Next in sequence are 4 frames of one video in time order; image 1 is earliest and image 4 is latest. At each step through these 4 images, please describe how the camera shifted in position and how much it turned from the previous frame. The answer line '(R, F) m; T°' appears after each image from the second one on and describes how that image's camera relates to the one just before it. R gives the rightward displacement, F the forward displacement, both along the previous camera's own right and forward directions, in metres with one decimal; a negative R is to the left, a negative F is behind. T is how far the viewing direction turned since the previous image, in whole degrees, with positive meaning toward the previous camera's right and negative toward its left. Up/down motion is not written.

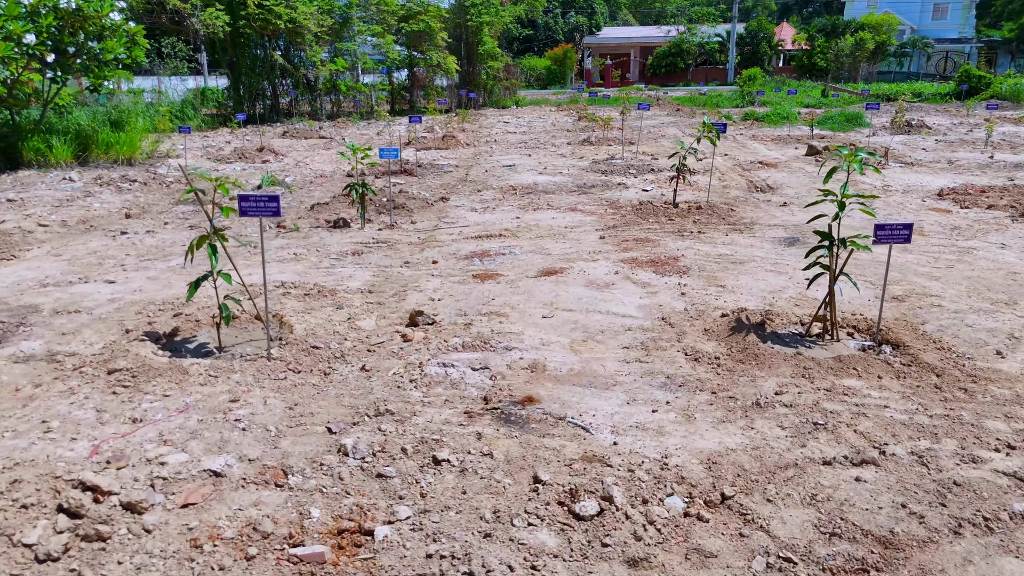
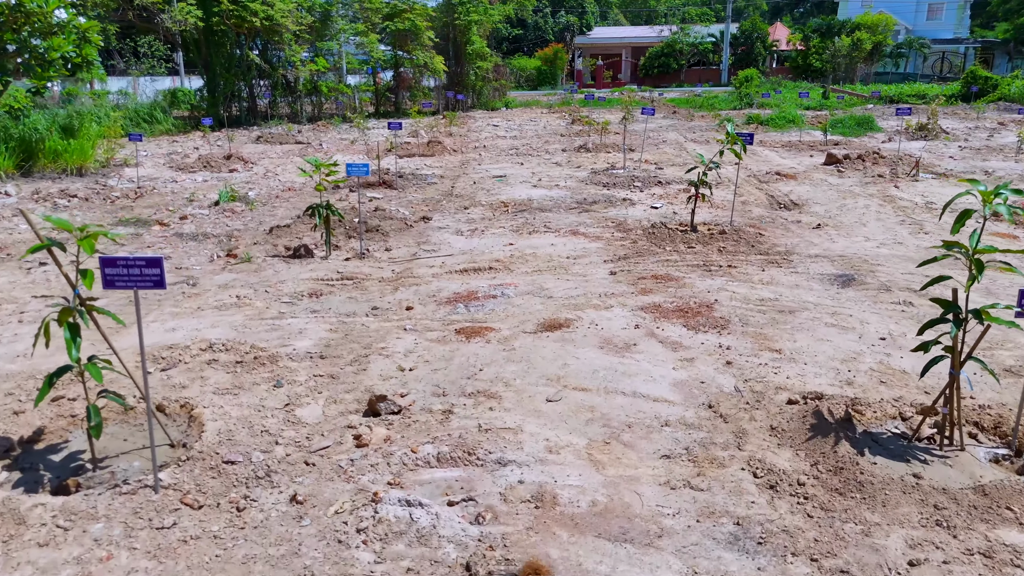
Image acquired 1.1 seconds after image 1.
(0.0, +1.4) m; +1°
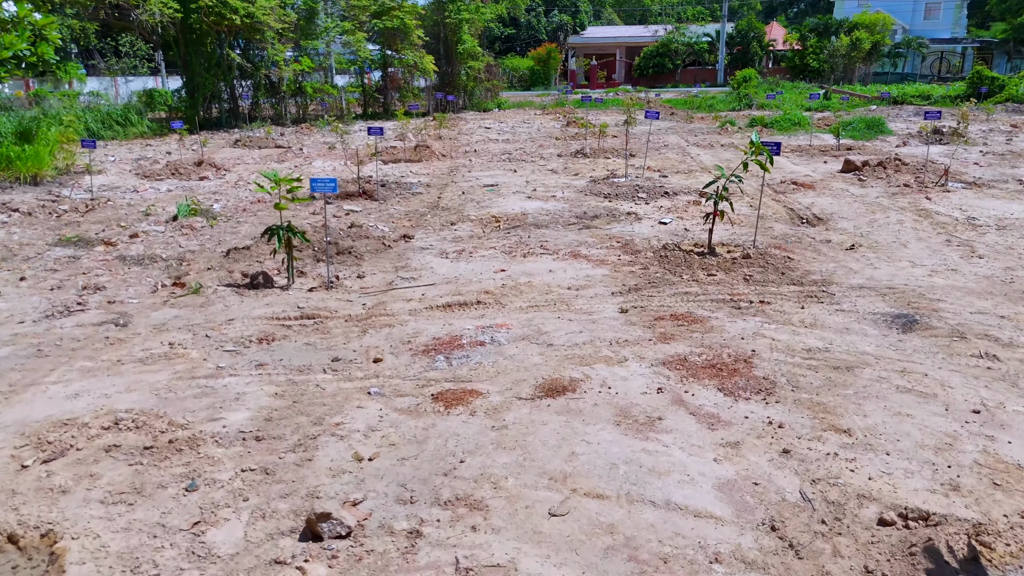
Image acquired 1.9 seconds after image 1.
(0.0, +1.1) m; +1°
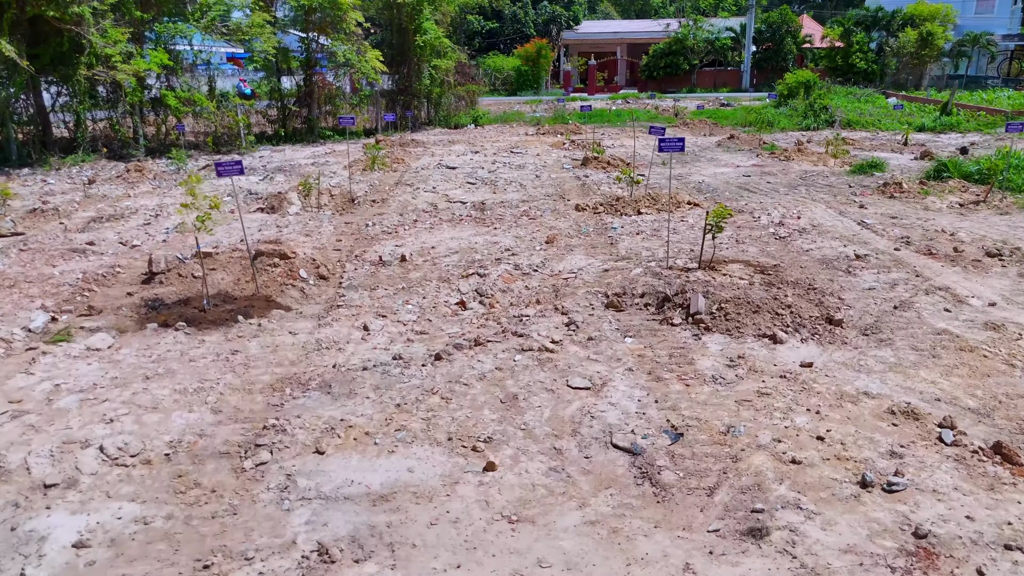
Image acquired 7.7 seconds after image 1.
(+0.1, +10.6) m; +1°
